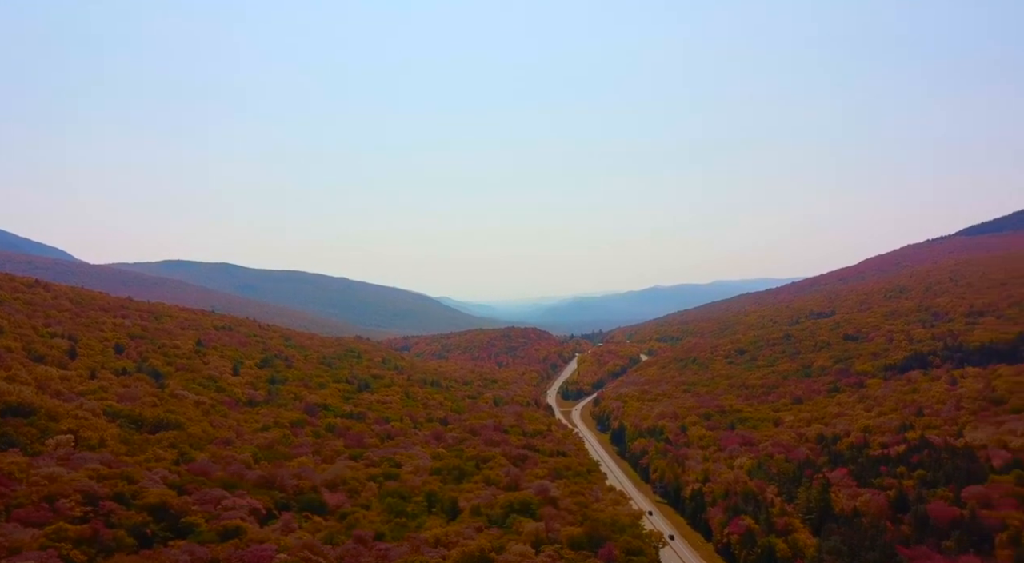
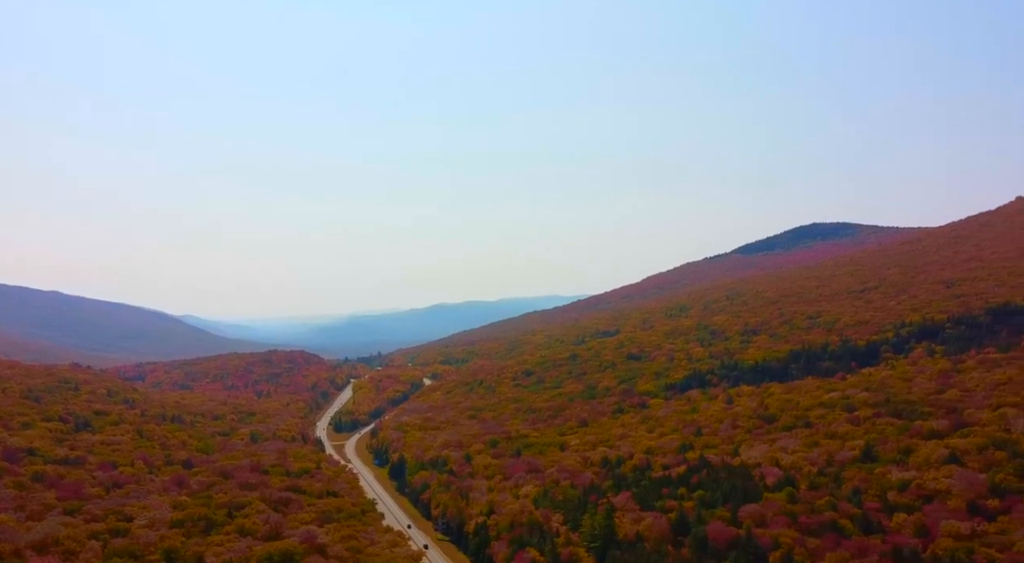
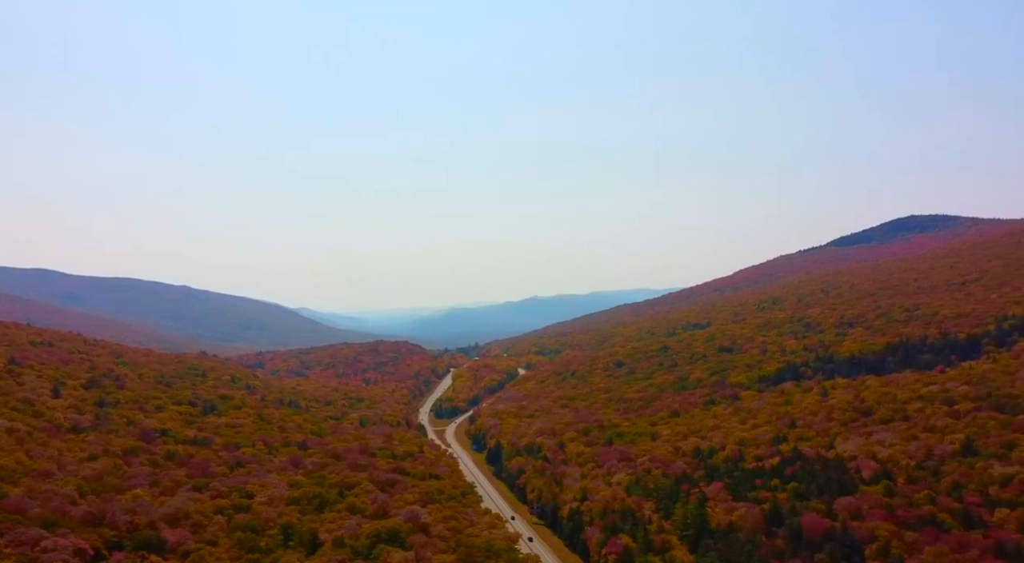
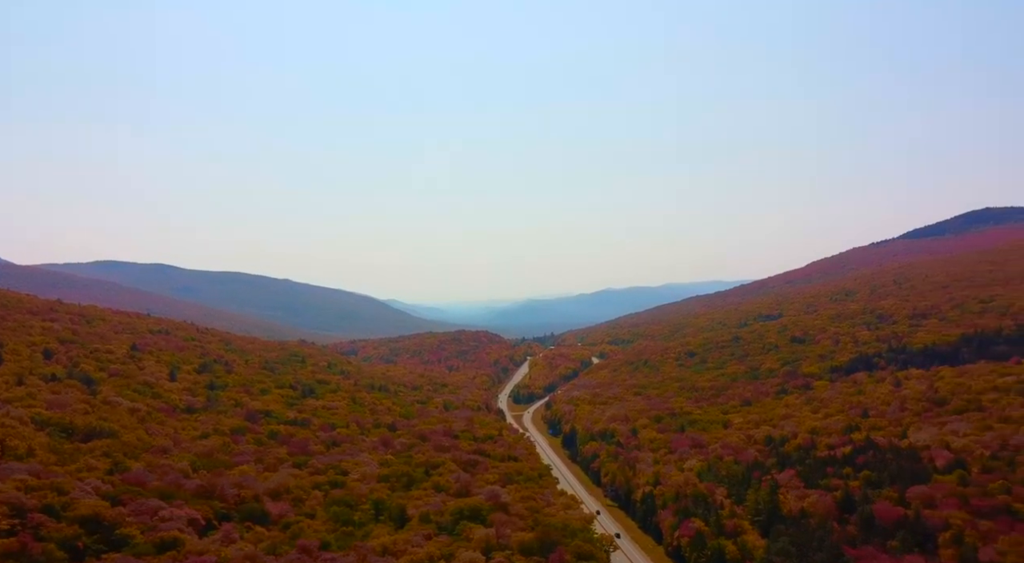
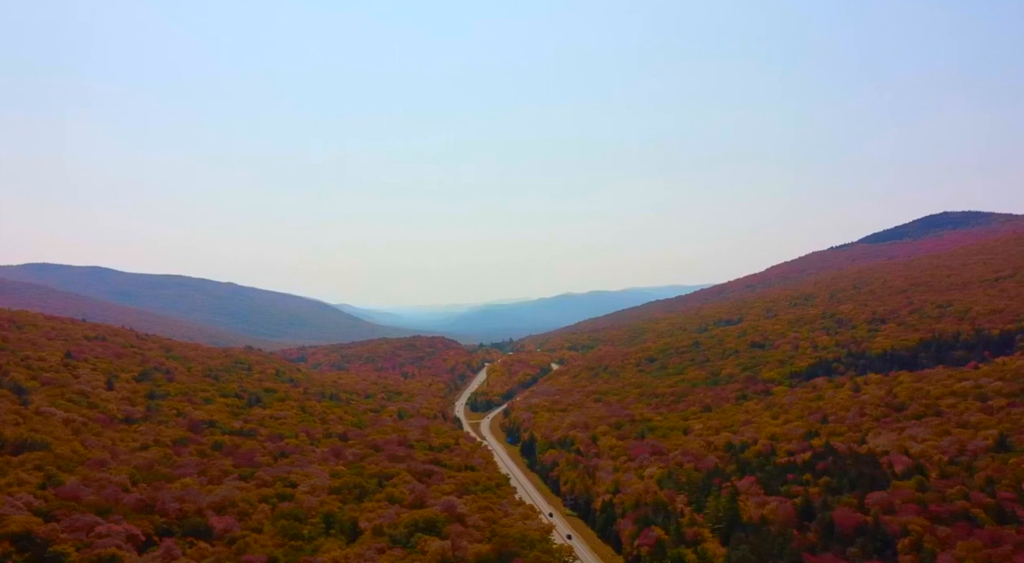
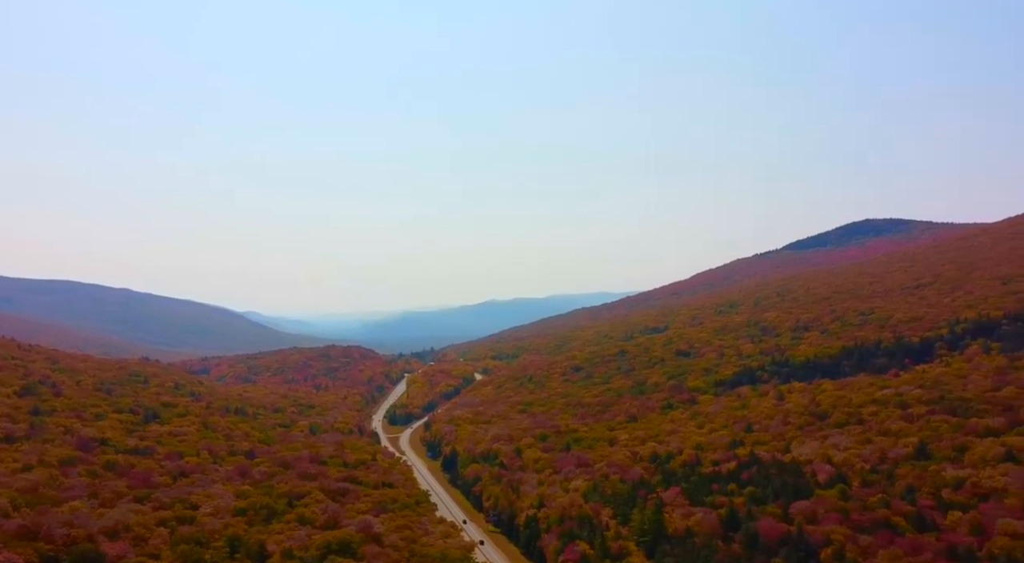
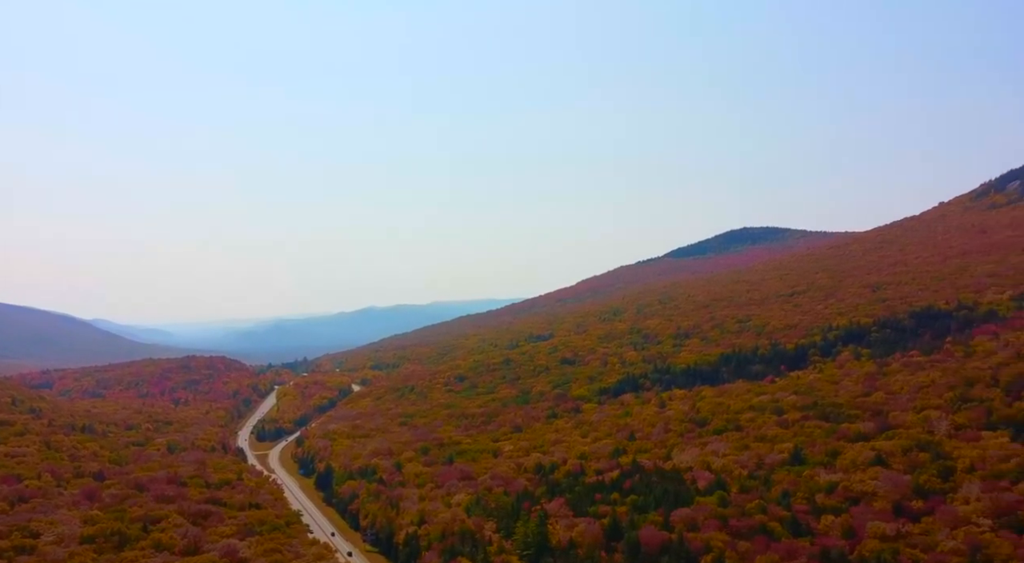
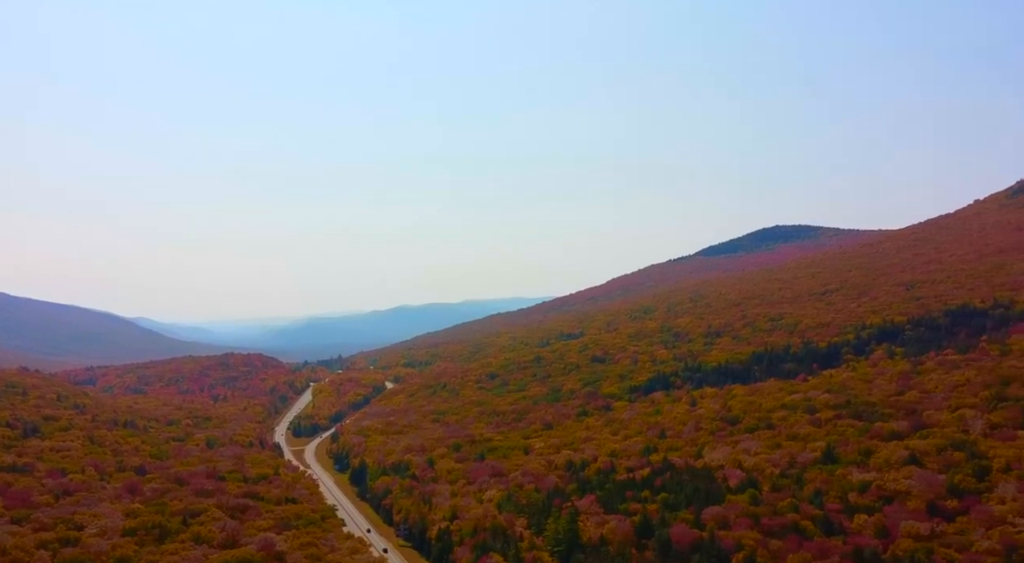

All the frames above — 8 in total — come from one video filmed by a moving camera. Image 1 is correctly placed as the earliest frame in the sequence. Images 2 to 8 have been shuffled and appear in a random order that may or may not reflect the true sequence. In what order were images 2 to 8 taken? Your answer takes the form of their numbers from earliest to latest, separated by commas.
4, 5, 3, 6, 2, 8, 7
